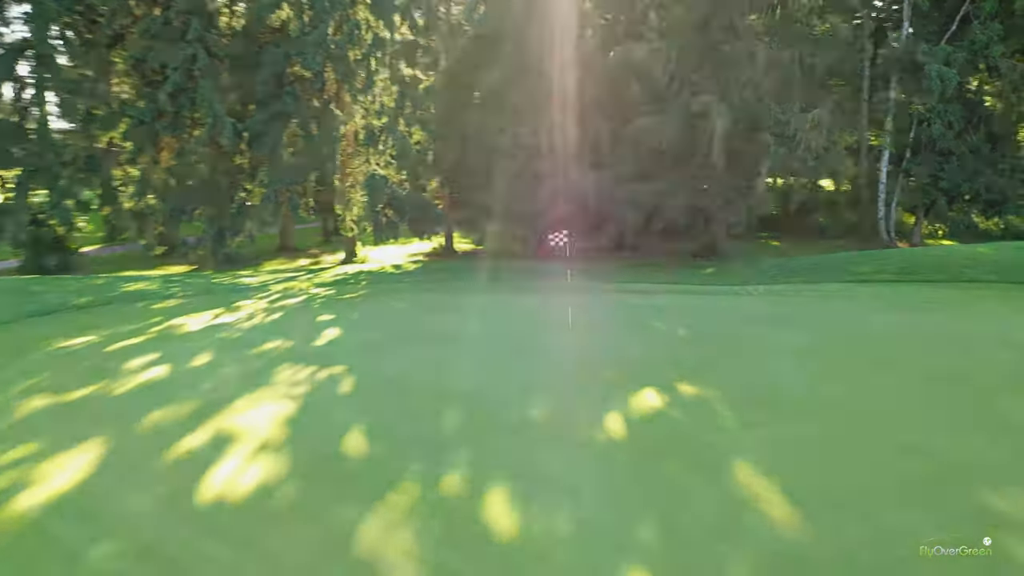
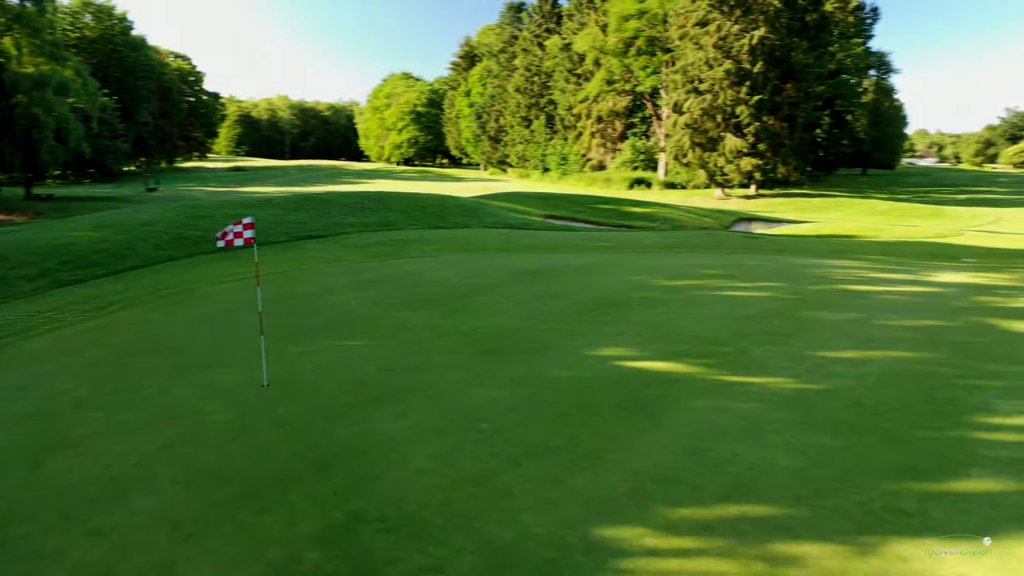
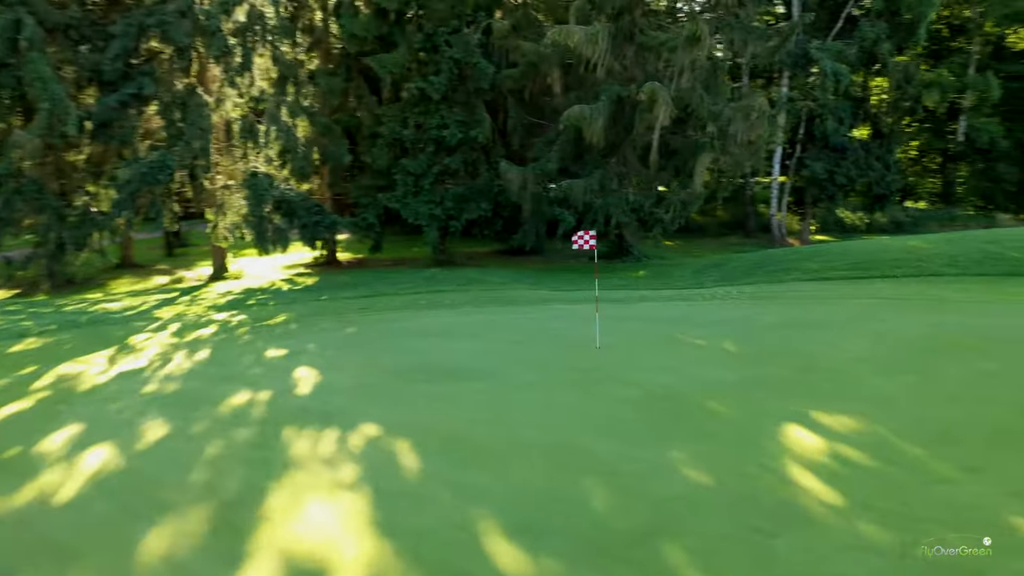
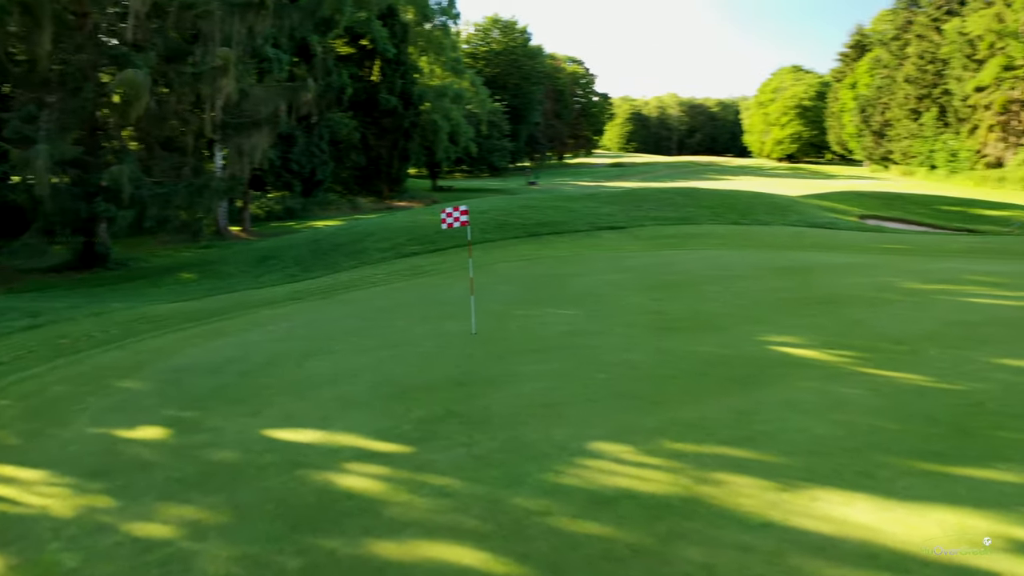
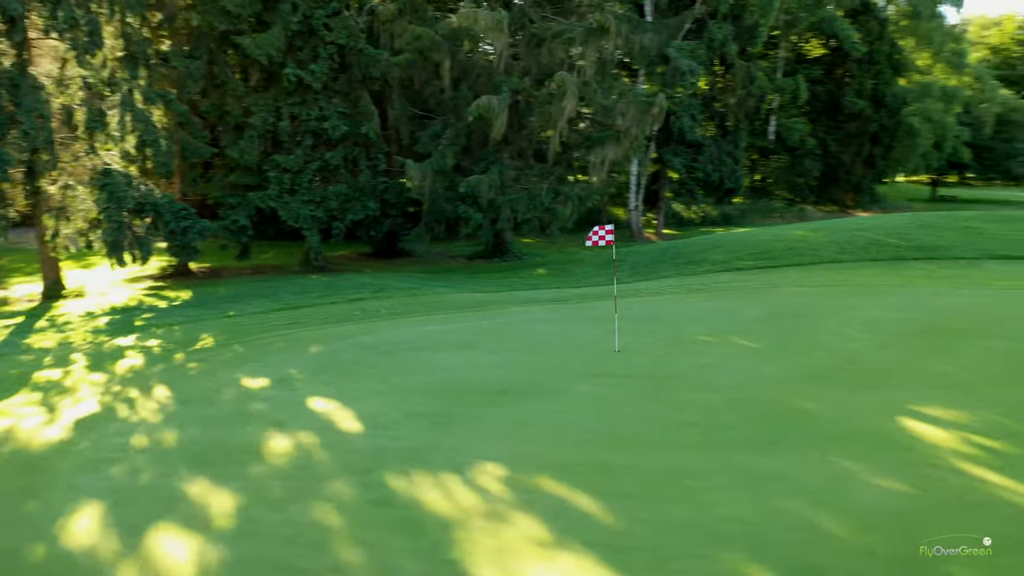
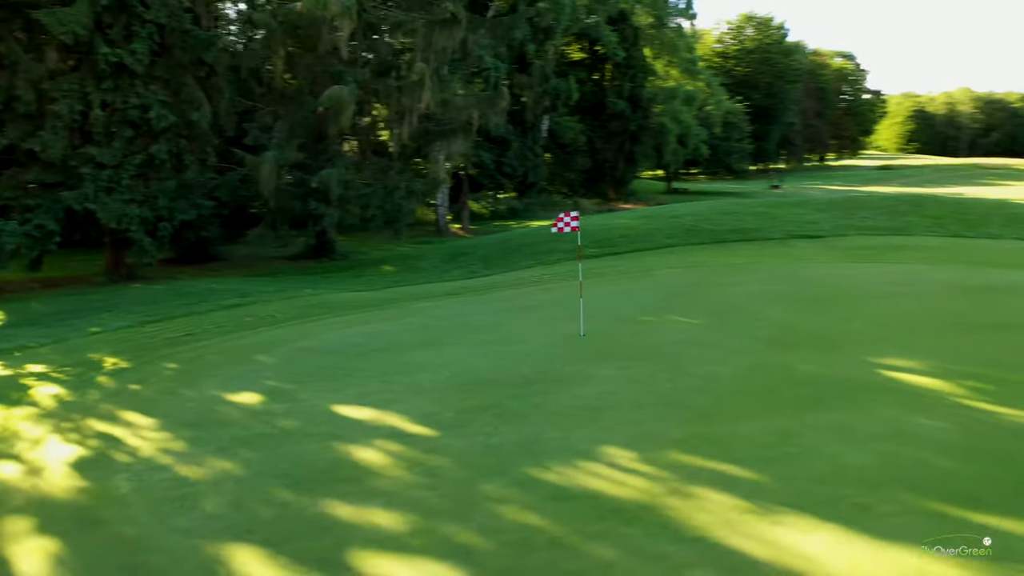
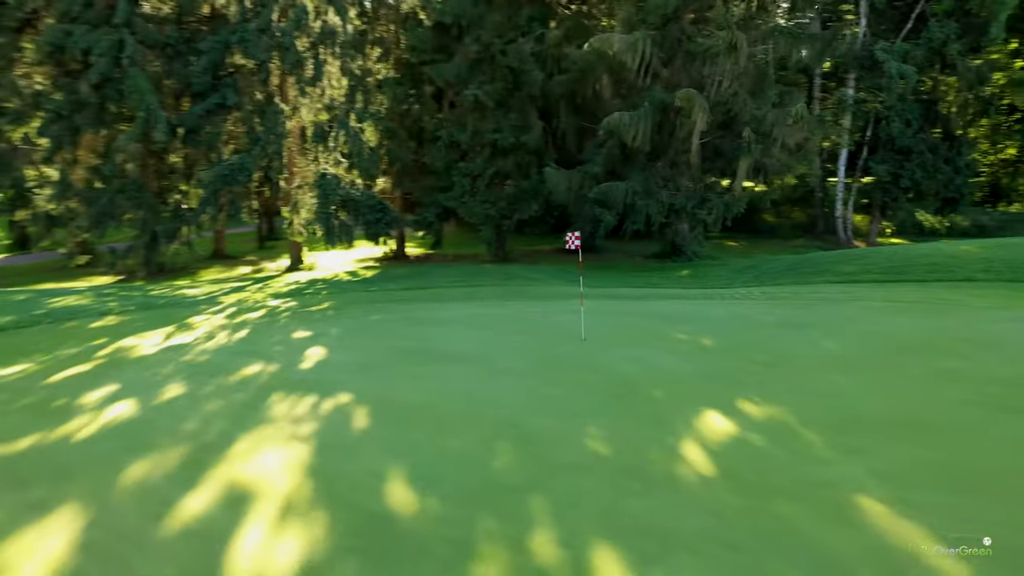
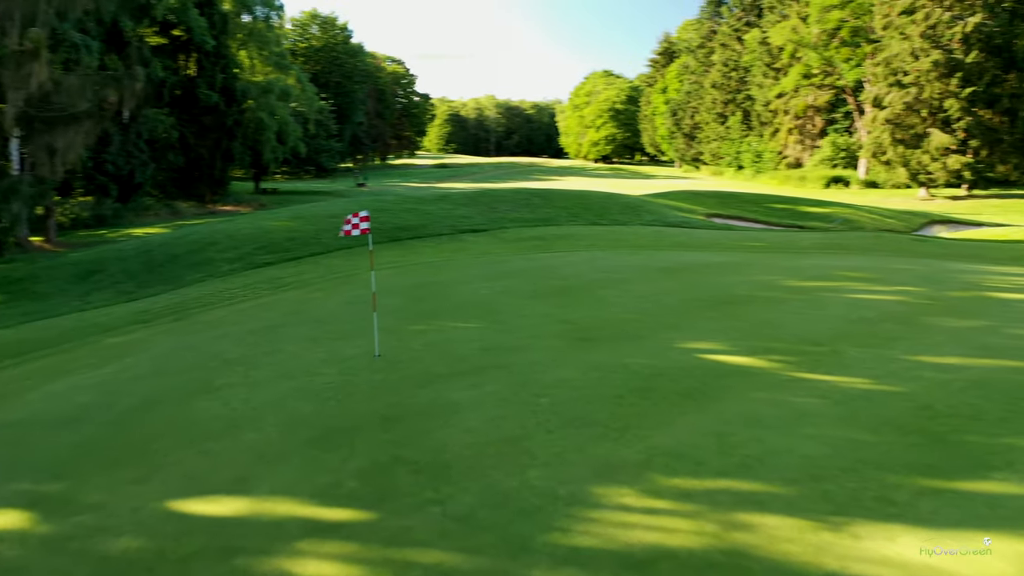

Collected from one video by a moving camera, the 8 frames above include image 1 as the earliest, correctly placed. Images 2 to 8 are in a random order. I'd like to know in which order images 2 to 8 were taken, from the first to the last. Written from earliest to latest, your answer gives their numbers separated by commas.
7, 3, 5, 6, 4, 8, 2
